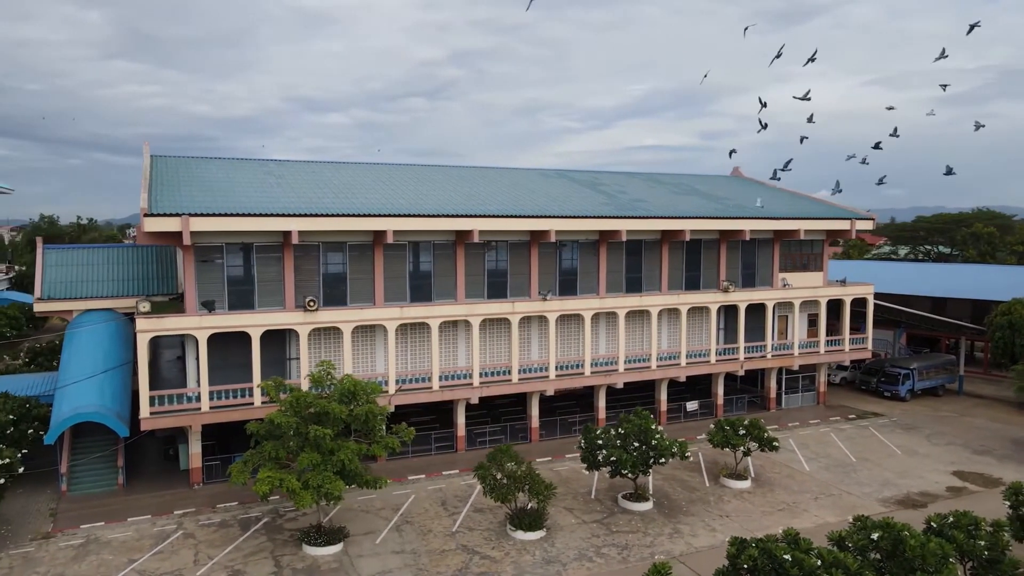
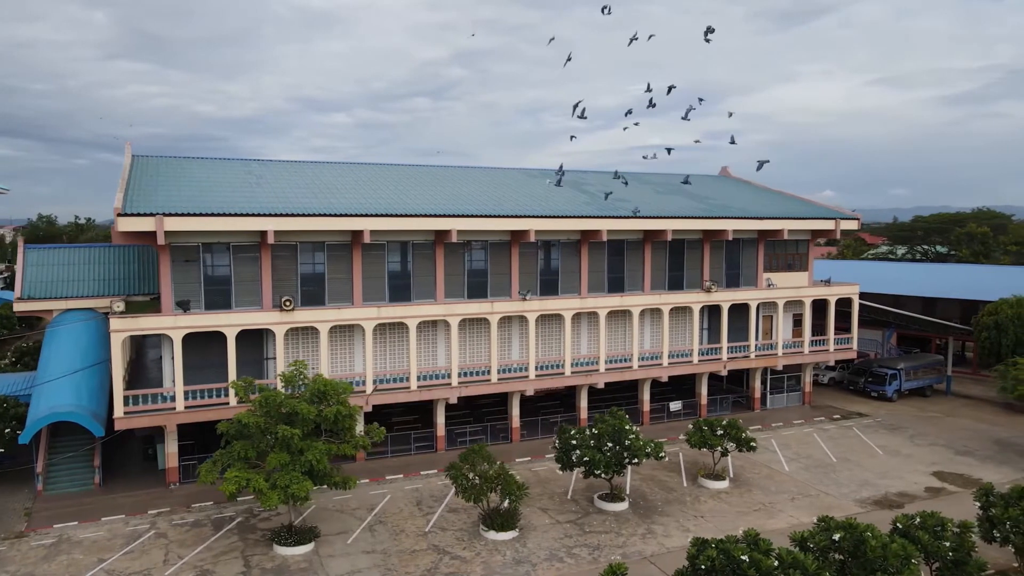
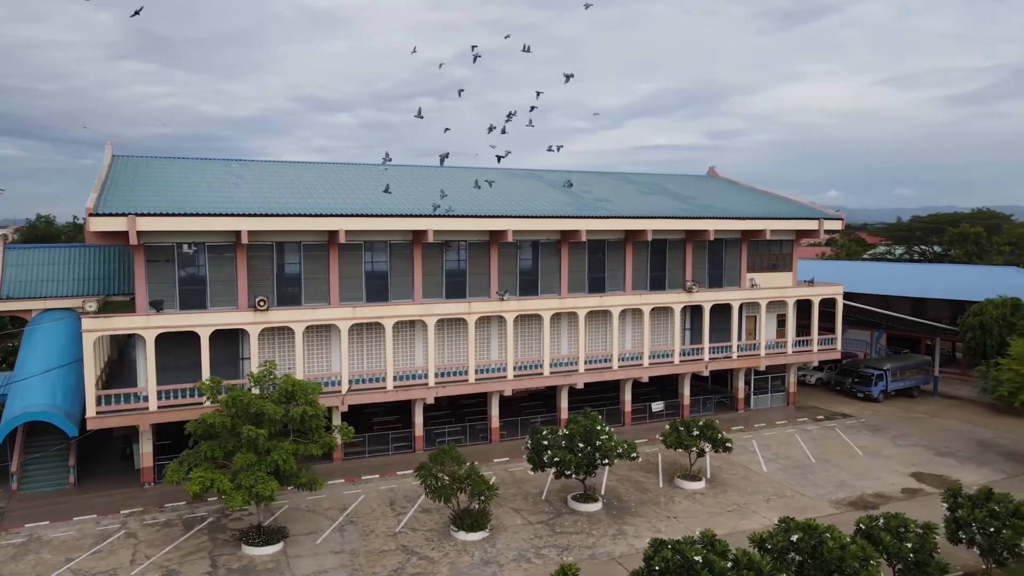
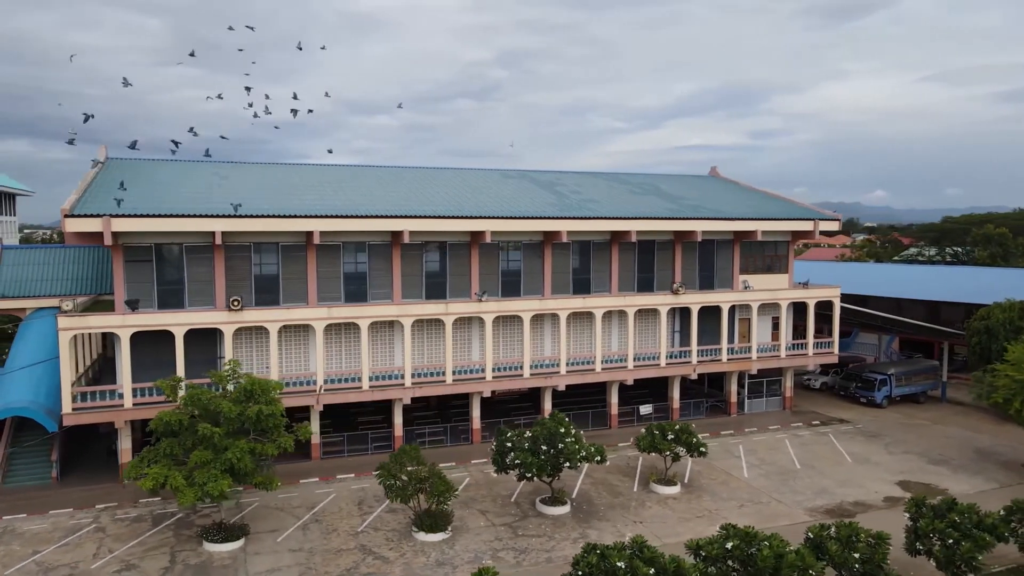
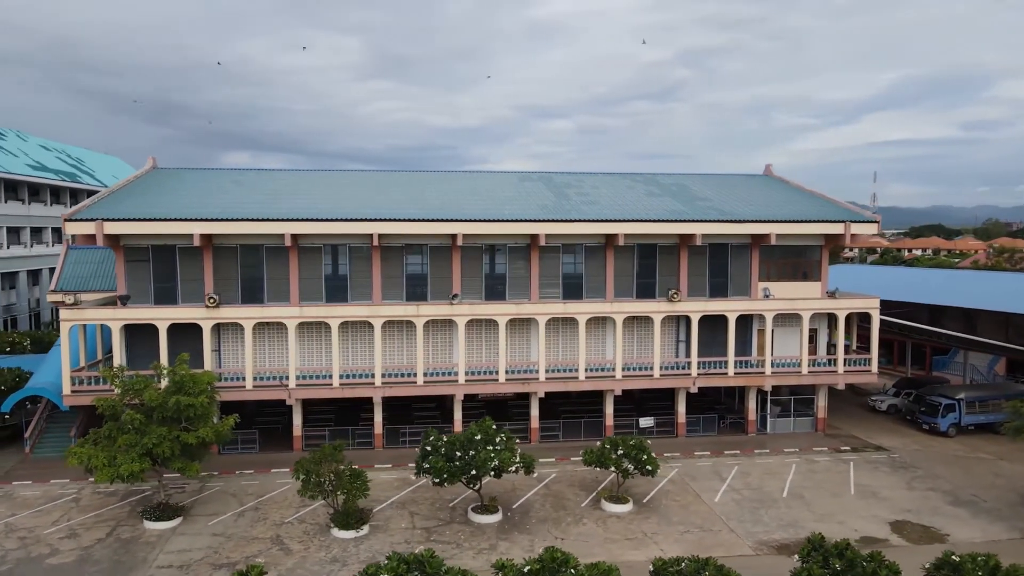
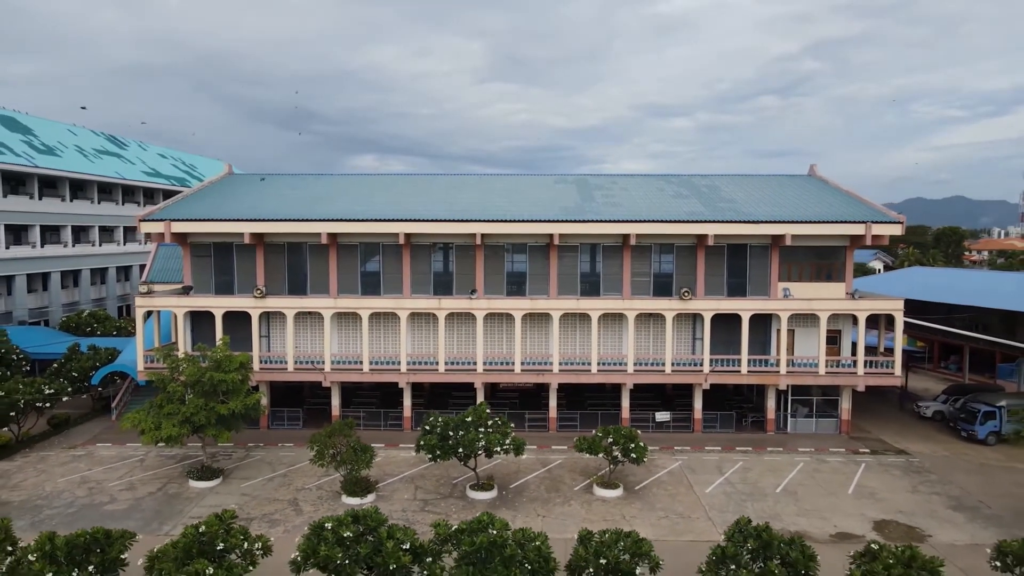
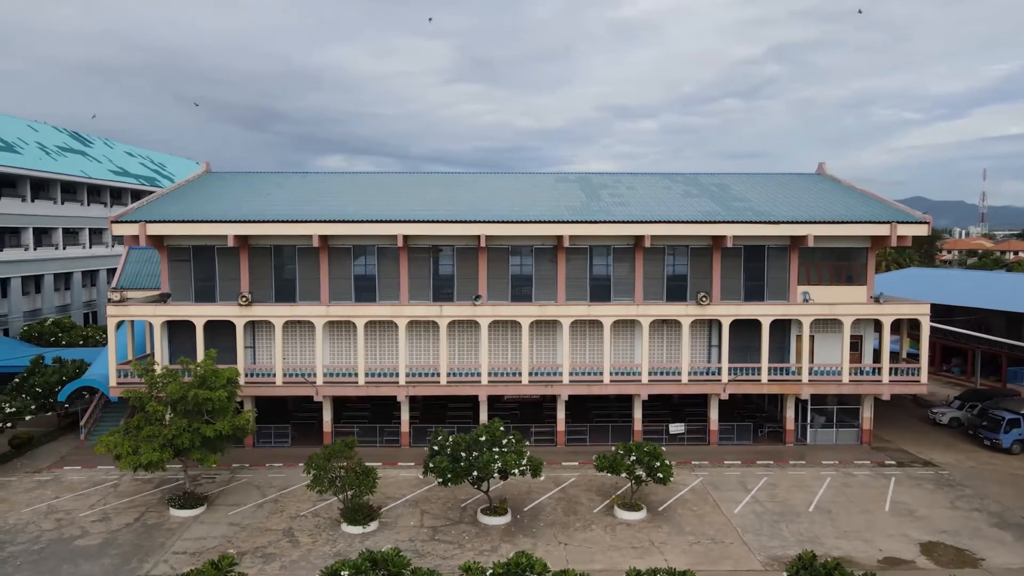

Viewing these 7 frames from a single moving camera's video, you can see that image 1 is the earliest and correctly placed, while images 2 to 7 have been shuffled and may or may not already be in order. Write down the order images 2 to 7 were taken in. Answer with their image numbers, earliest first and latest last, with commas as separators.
2, 3, 4, 5, 7, 6
